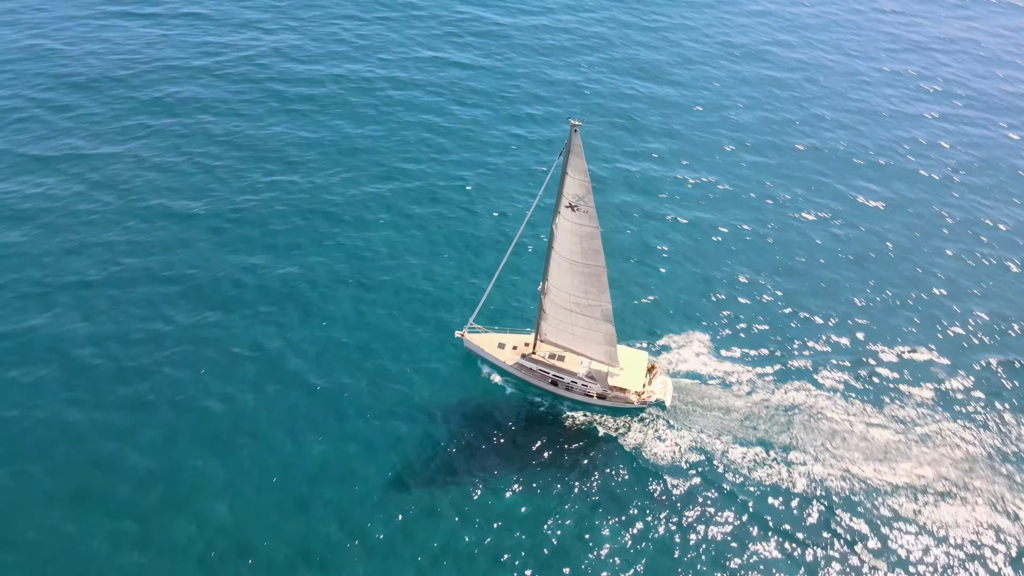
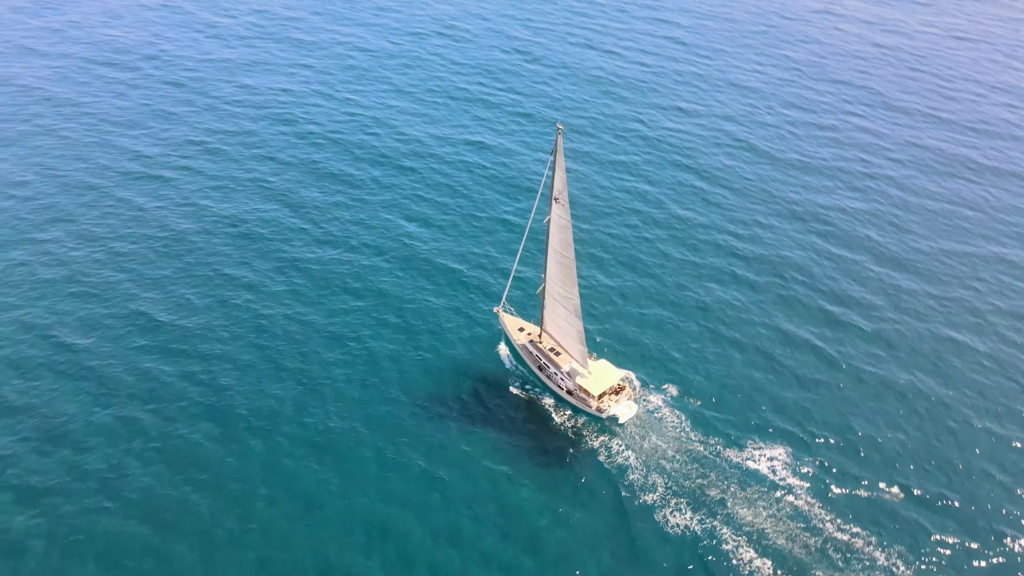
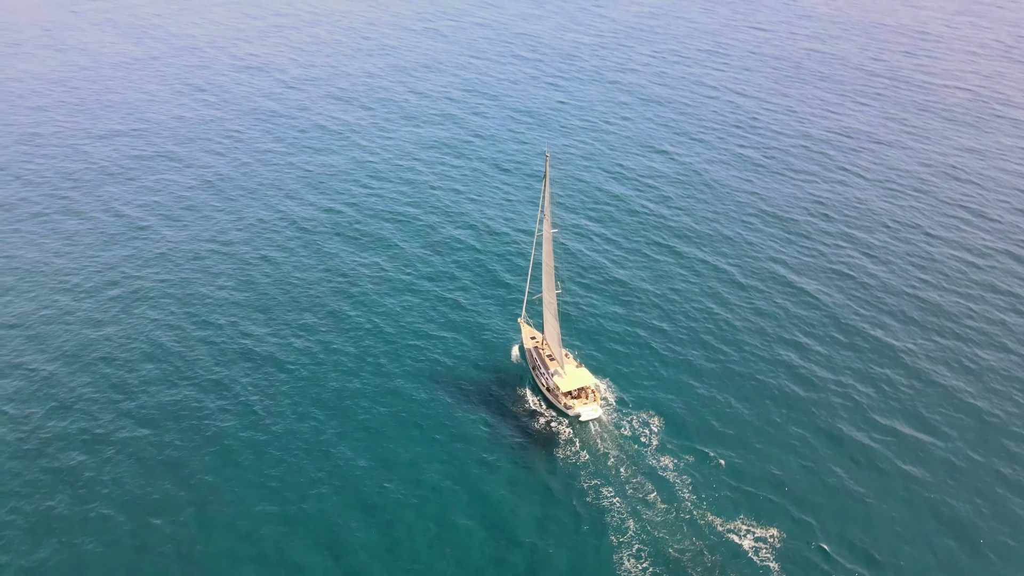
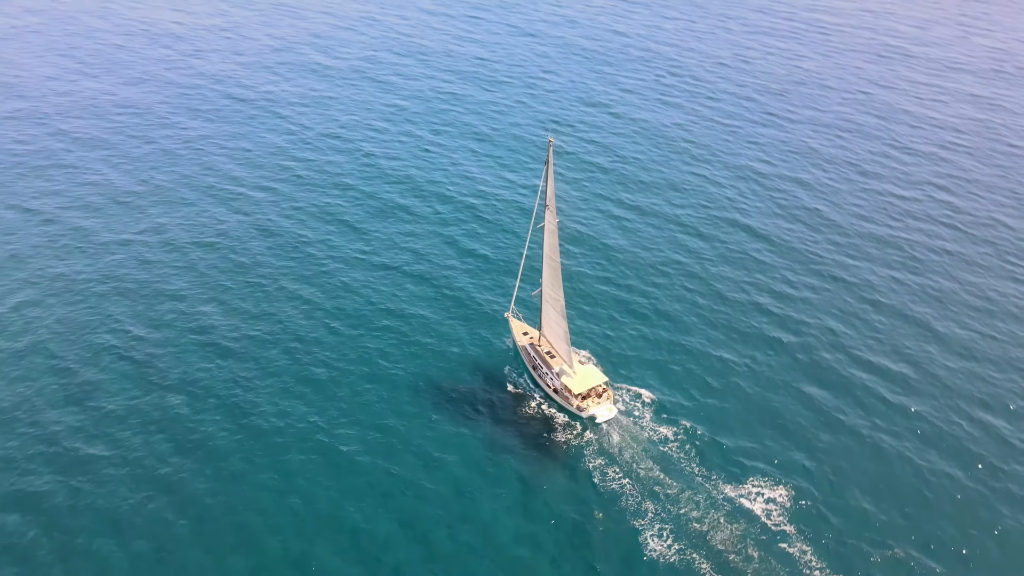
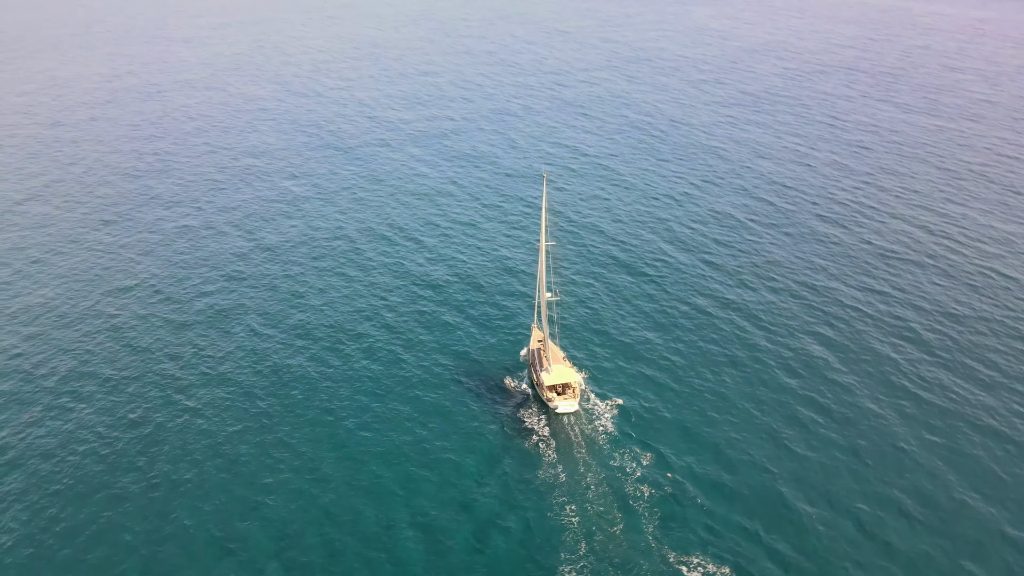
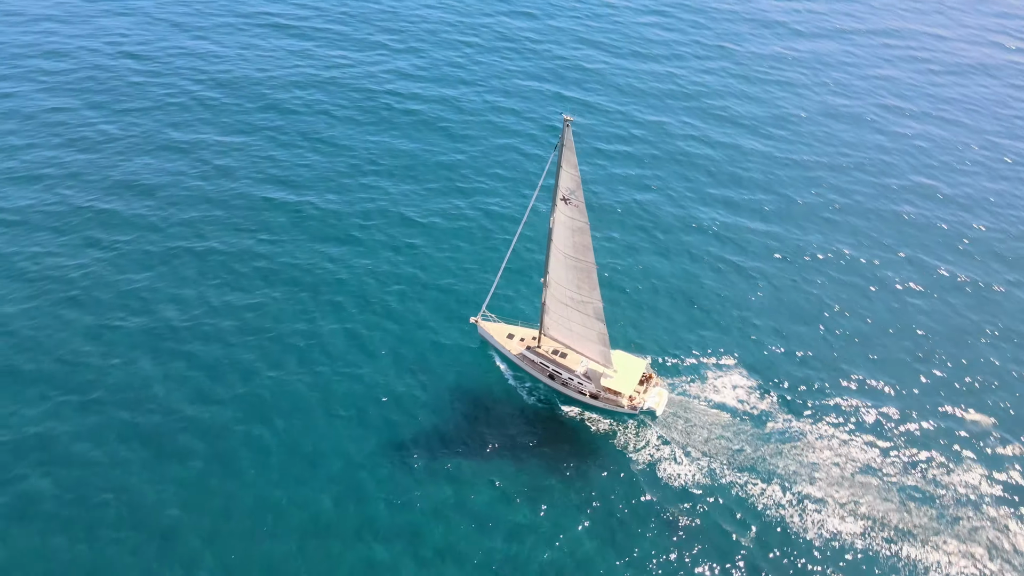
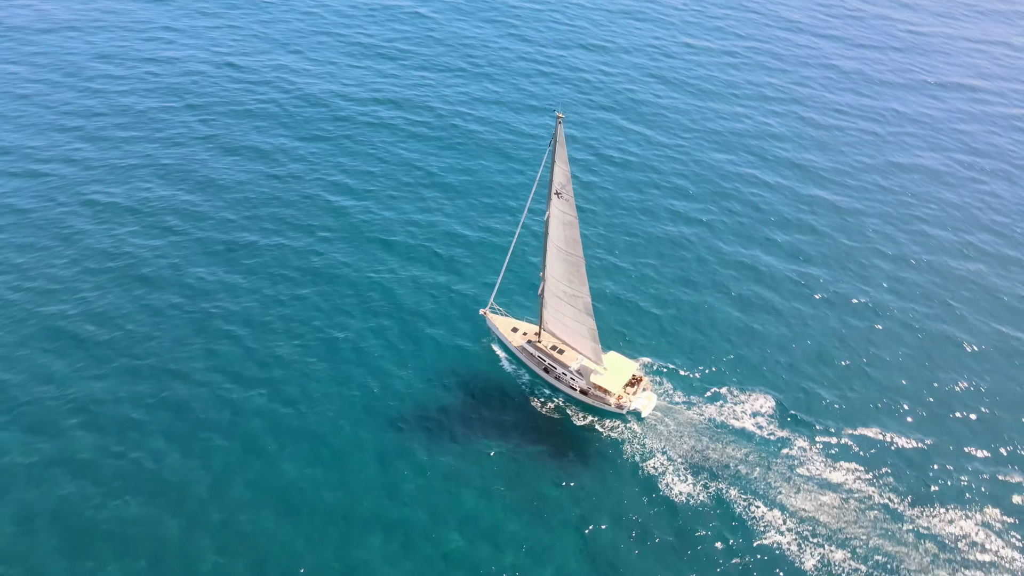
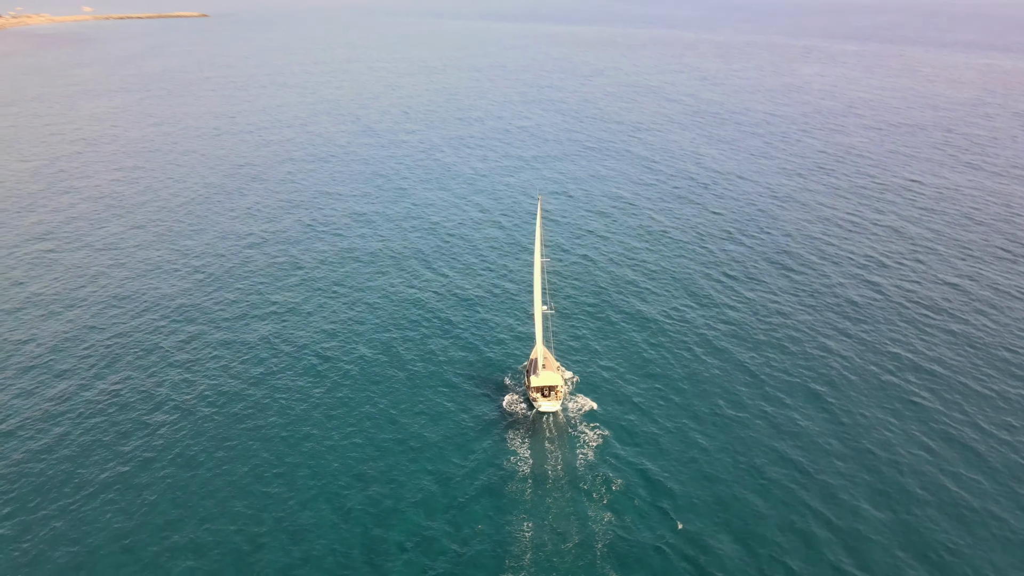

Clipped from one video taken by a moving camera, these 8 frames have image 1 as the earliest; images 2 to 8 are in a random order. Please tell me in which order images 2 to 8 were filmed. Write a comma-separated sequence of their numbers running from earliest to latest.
6, 7, 2, 4, 3, 5, 8
